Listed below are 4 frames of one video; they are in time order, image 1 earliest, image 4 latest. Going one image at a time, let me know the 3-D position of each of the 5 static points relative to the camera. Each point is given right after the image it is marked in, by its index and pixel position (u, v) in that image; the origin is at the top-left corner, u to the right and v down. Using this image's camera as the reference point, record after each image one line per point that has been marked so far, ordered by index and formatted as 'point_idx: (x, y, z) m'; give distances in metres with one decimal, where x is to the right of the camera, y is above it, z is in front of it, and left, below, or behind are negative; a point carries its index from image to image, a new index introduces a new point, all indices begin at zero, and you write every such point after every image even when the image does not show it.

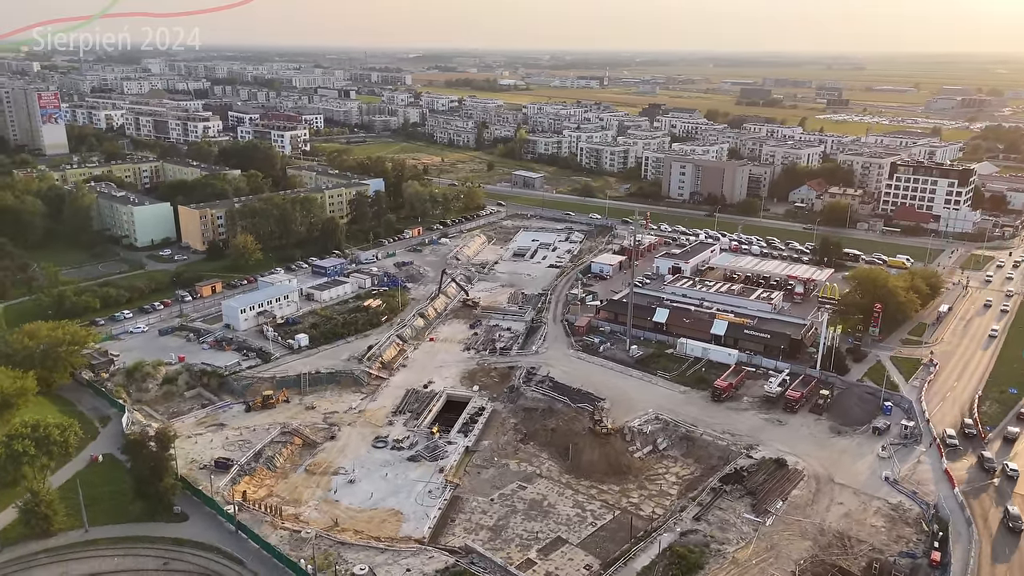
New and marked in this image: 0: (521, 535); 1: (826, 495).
0: (+0.2, -5.3, +16.1) m
1: (+7.0, -4.7, +16.8) m
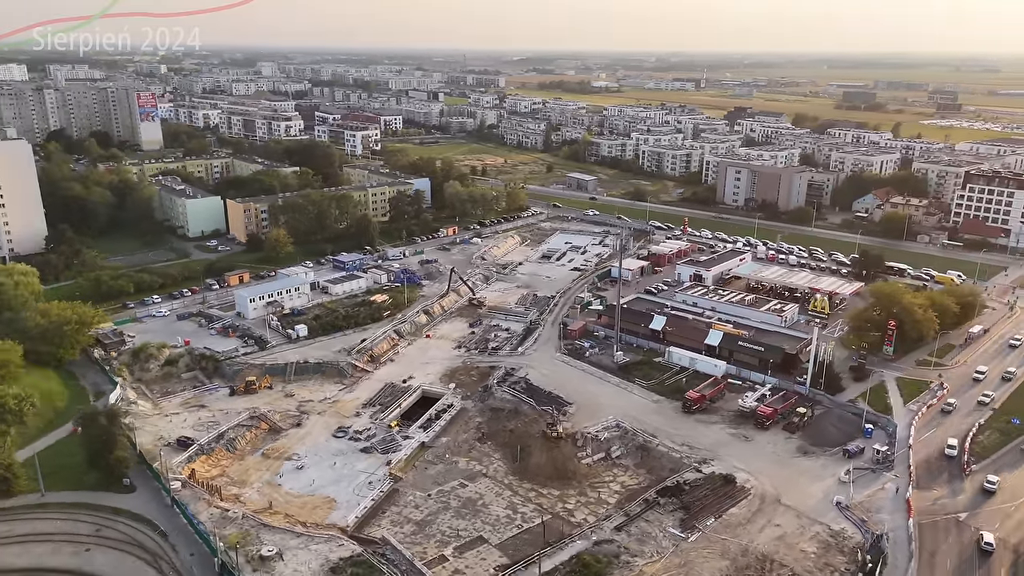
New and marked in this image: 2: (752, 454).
0: (-1.5, -5.3, +16.2) m
1: (+5.4, -4.9, +16.0) m
2: (+6.0, -4.1, +18.5) m
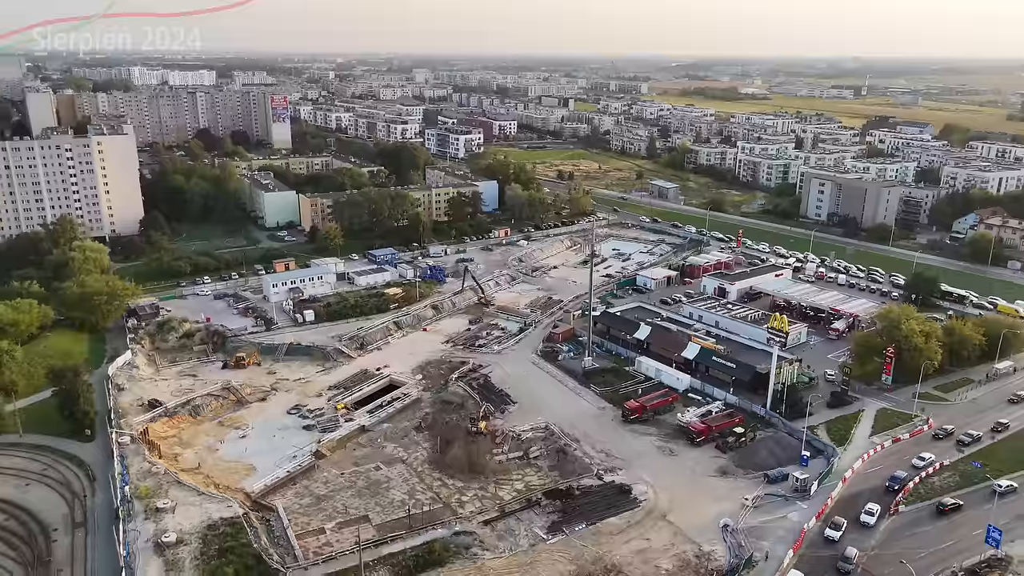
0: (-4.1, -5.1, +17.2) m
1: (+2.7, -5.1, +15.7) m
2: (+3.8, -4.4, +18.0) m
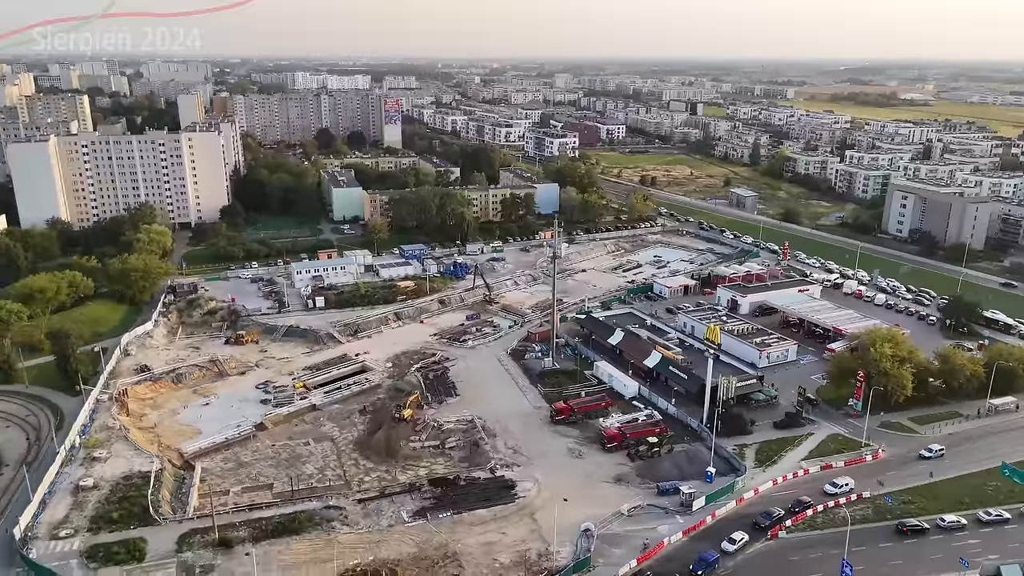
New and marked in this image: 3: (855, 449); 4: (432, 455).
0: (-6.6, -4.7, +18.7) m
1: (-0.2, -5.0, +16.0) m
2: (+1.3, -4.4, +18.0) m
3: (+8.8, -4.1, +19.0) m
4: (-2.1, -4.3, +19.1) m
